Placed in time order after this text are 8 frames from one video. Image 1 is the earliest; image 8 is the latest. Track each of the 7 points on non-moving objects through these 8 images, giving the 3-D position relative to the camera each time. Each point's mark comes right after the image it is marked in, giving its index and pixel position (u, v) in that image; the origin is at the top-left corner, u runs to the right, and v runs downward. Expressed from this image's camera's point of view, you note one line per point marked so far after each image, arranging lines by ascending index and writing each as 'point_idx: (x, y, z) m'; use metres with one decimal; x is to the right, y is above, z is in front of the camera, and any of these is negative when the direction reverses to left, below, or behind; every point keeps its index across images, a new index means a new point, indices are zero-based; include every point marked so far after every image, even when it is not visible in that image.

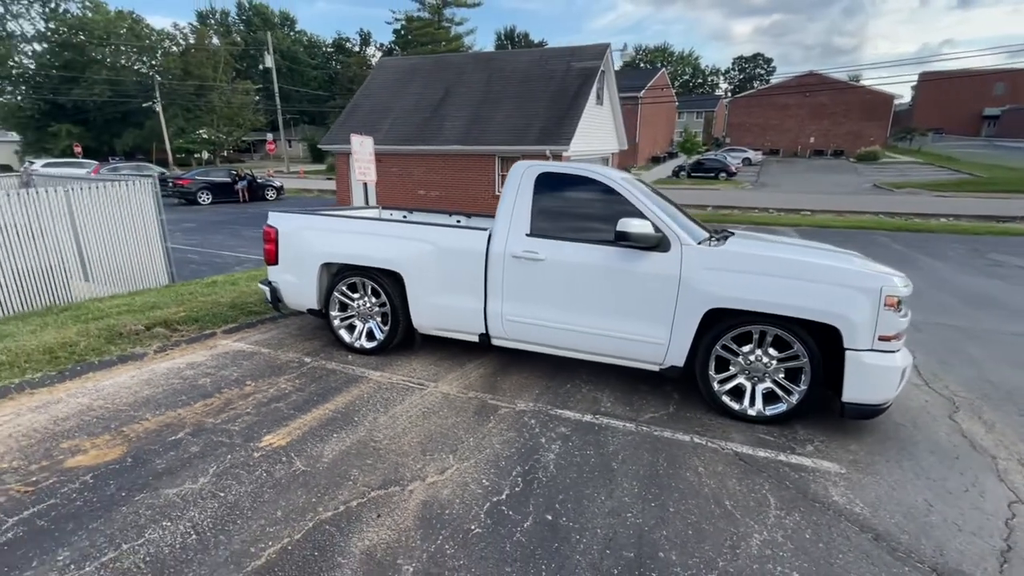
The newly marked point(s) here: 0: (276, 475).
0: (-1.2, -1.0, +2.8) m
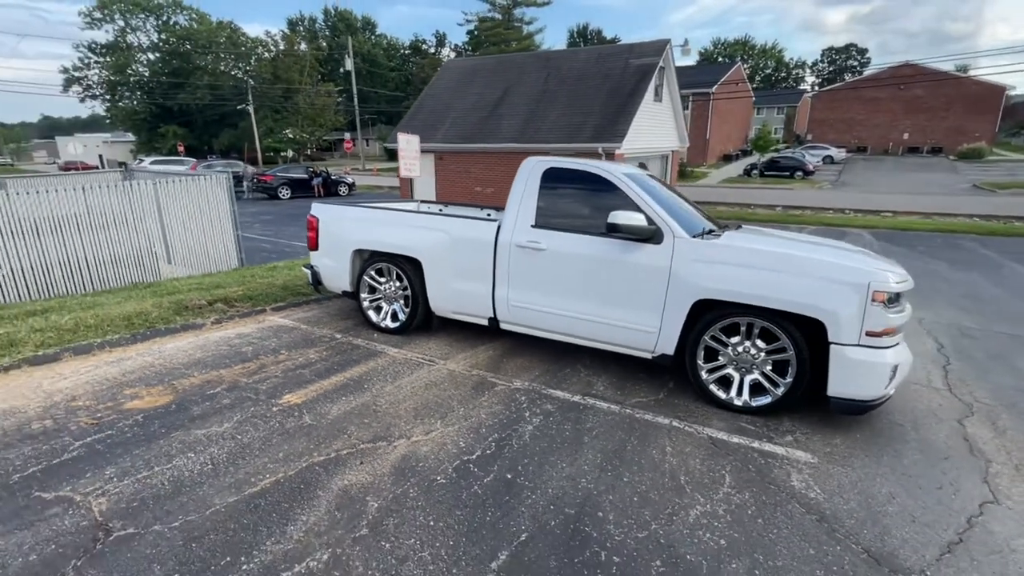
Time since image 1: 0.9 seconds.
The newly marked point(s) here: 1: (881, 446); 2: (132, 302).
0: (-1.4, -0.8, +3.2) m
1: (+2.3, -1.0, +3.3) m
2: (-4.0, -0.1, +5.5) m
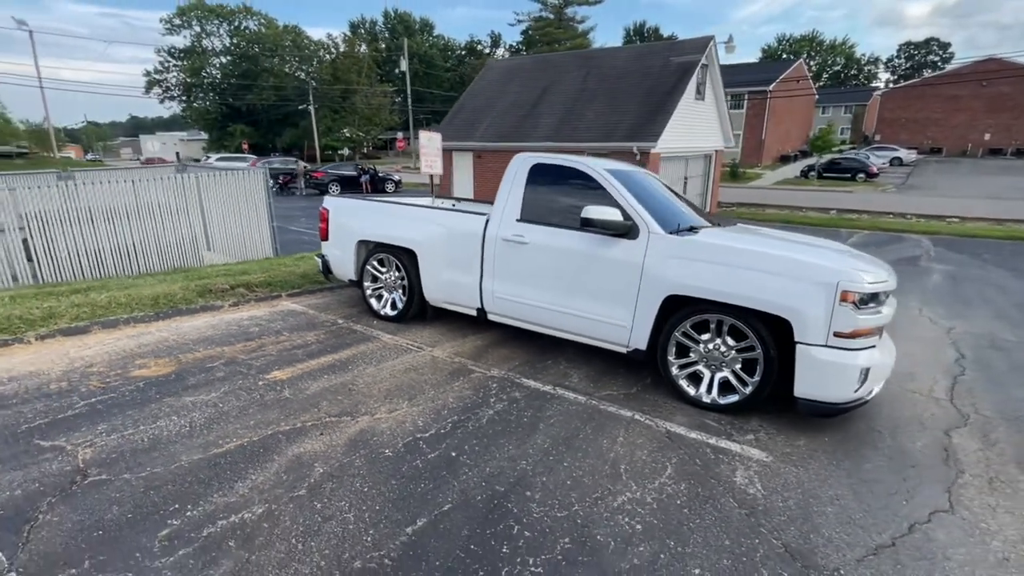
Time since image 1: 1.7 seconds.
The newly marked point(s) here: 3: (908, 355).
0: (-1.6, -0.7, +3.5) m
1: (+2.1, -1.0, +3.2) m
2: (-4.0, +0.1, +6.0) m
3: (+3.9, -0.7, +5.3) m
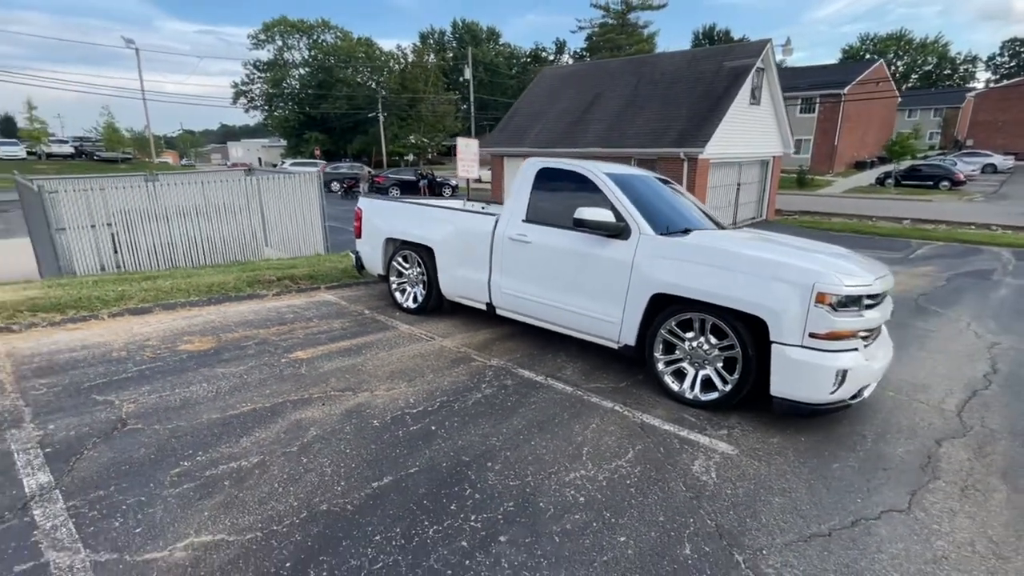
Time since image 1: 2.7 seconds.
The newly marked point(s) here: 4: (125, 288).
0: (-1.7, -0.6, +4.0) m
1: (+1.9, -1.0, +3.3) m
2: (-3.7, +0.2, +6.7) m
3: (+4.0, -0.8, +5.1) m
4: (-4.3, 0.0, +5.8) m
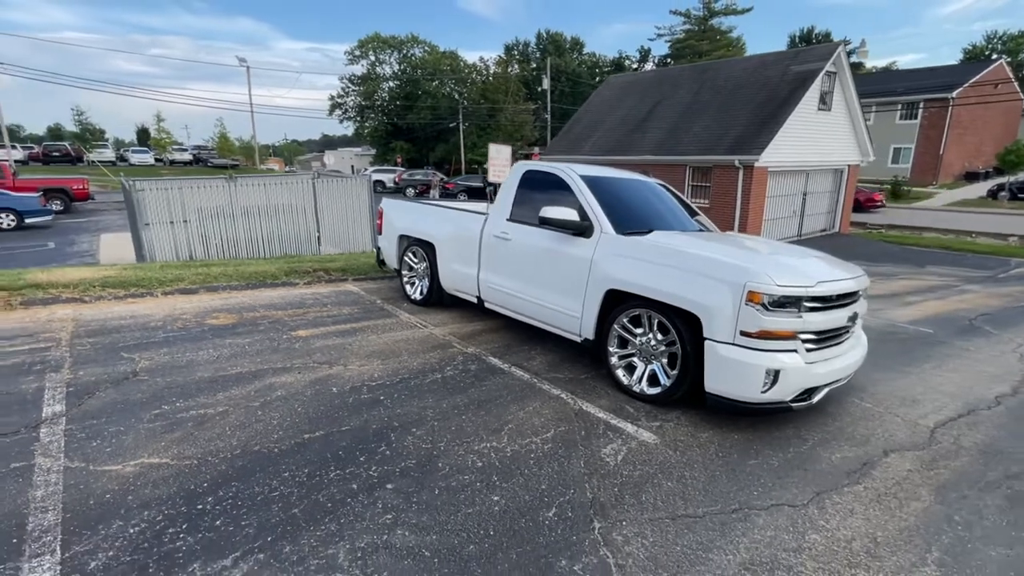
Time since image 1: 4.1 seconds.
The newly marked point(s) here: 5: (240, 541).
0: (-2.0, -0.5, +4.6) m
1: (+1.5, -1.0, +3.3) m
2: (-3.5, +0.3, +7.6) m
3: (+3.8, -0.9, +4.8) m
4: (-4.2, +0.2, +6.8) m
5: (-1.1, -1.0, +2.2) m
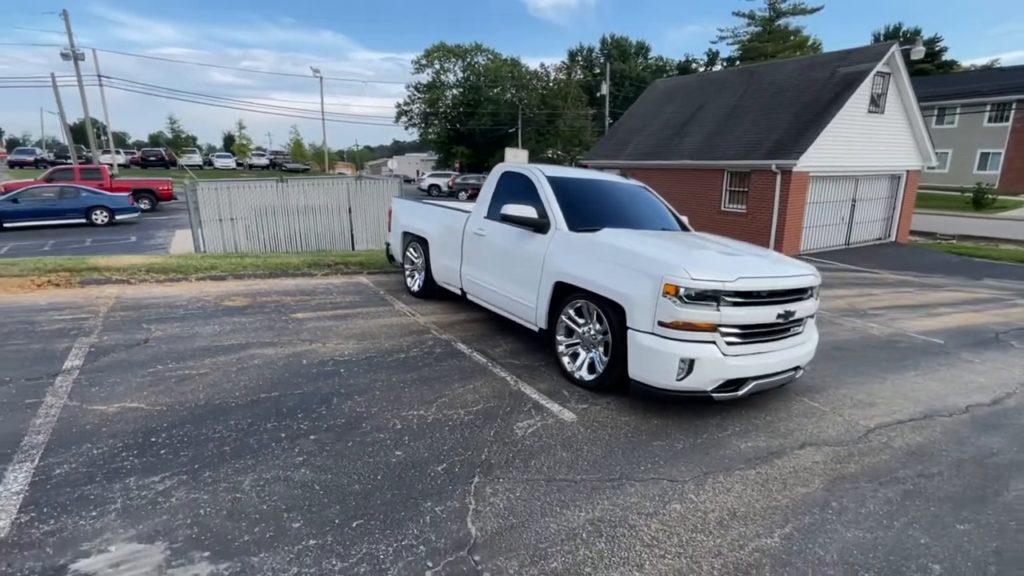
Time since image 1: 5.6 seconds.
0: (-2.3, -0.4, +5.2) m
1: (+1.0, -1.0, +3.5) m
2: (-3.4, +0.5, +8.3) m
3: (+3.5, -0.9, +4.7) m
4: (-4.2, +0.4, +7.6) m
5: (-1.7, -0.9, +2.7) m
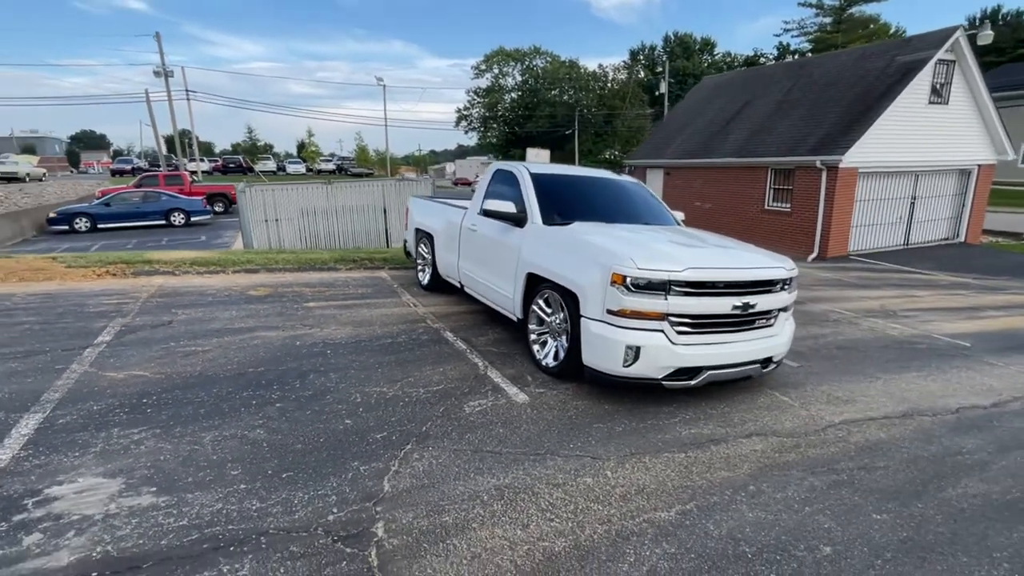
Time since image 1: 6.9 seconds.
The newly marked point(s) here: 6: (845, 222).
0: (-2.4, -0.3, +5.7) m
1: (+0.6, -0.9, +3.6) m
2: (-3.2, +0.6, +9.0) m
3: (+3.3, -0.9, +4.5) m
4: (-4.0, +0.5, +8.3) m
5: (-2.1, -0.8, +3.1) m
6: (+8.0, +1.6, +12.6) m
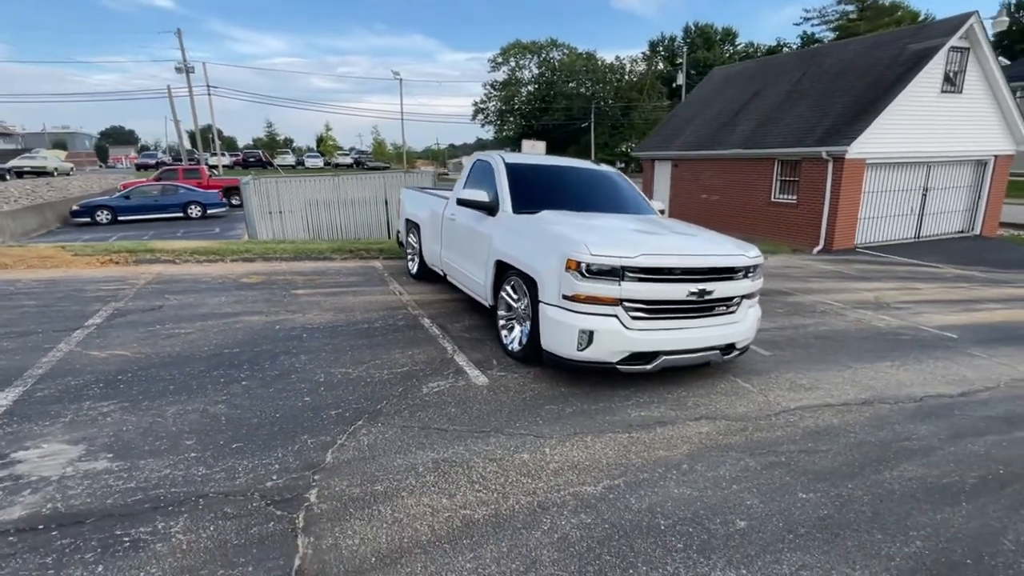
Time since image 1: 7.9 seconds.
0: (-2.6, -0.1, +5.9) m
1: (+0.3, -0.8, +3.7) m
2: (-3.3, +0.8, +9.2) m
3: (+3.0, -0.8, +4.5) m
4: (-4.2, +0.7, +8.6) m
5: (-2.5, -0.7, +3.3) m
6: (+8.0, +1.8, +12.4) m
